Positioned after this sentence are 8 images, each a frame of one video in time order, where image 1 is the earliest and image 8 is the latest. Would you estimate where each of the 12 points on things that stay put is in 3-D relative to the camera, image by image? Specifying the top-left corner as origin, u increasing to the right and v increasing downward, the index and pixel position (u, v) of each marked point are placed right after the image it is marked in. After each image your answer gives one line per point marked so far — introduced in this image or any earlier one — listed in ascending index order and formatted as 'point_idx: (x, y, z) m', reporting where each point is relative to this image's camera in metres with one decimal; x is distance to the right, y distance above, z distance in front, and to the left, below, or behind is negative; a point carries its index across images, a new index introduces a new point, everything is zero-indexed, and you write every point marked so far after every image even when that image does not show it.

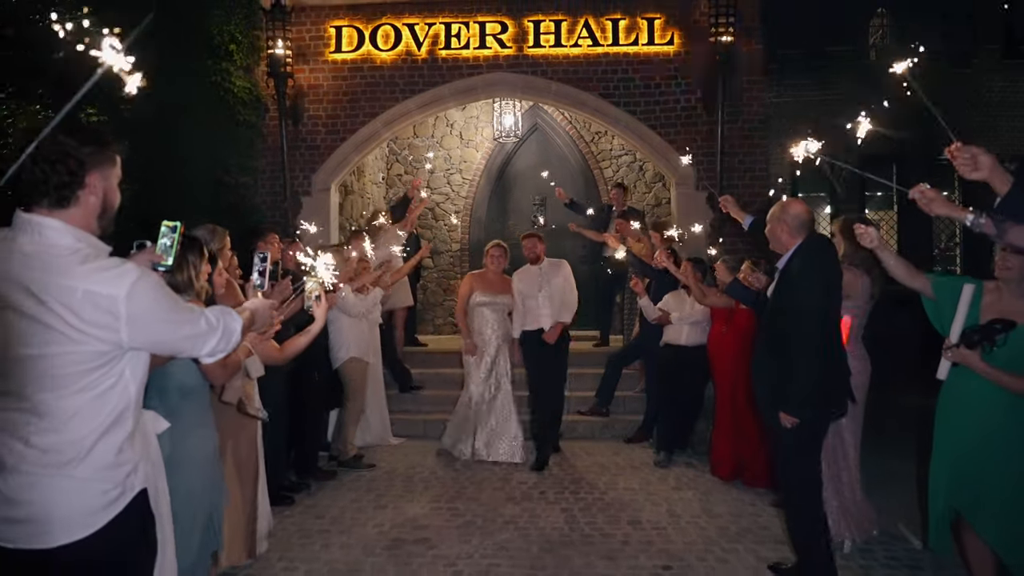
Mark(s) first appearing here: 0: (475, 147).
0: (-0.6, +2.2, +12.5) m
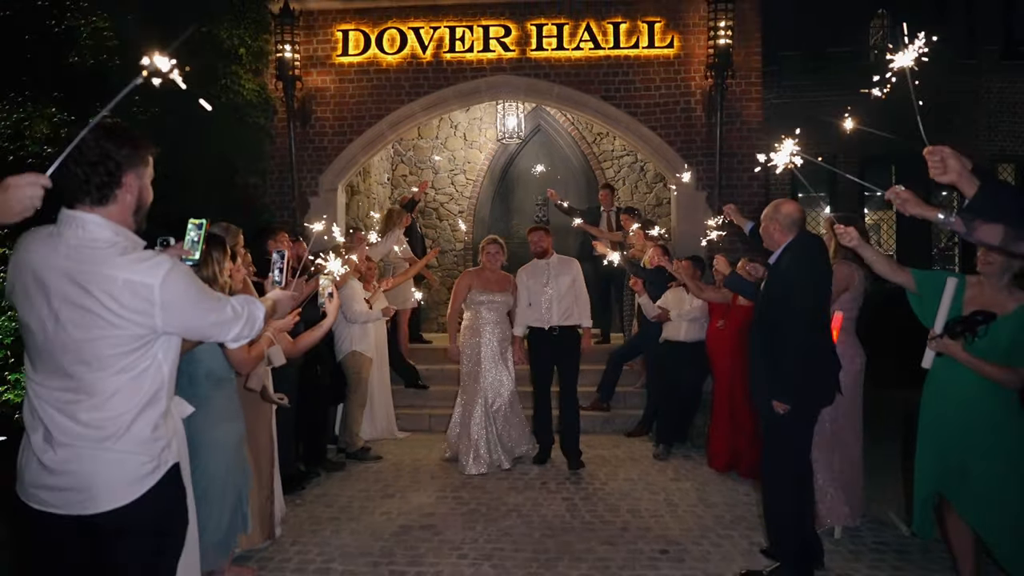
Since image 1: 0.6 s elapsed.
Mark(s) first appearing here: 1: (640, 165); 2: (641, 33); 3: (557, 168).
0: (-0.5, +2.2, +12.7) m
1: (+2.0, +1.9, +12.3) m
2: (+1.6, +3.2, +10.1) m
3: (+0.7, +1.9, +12.7) m
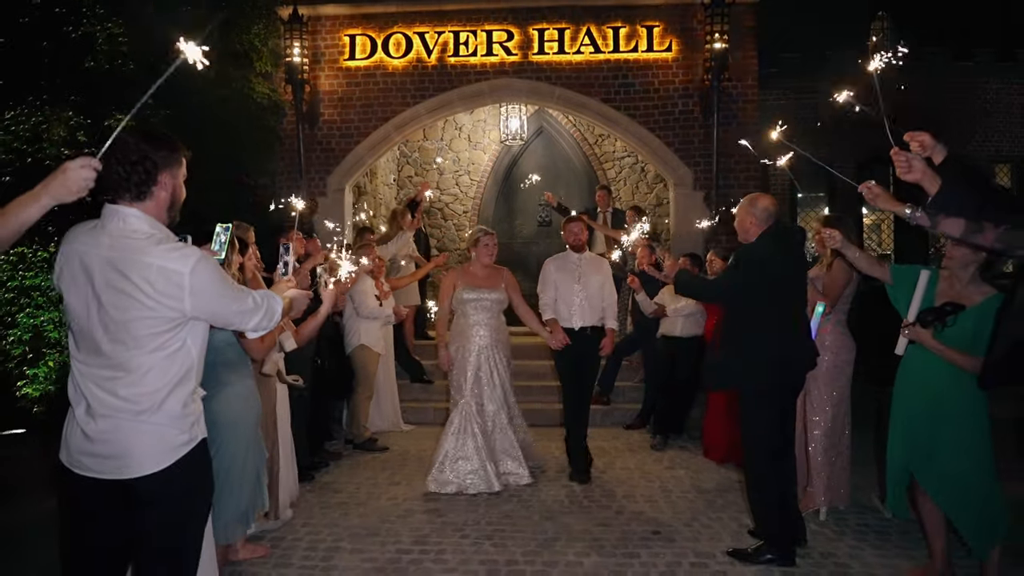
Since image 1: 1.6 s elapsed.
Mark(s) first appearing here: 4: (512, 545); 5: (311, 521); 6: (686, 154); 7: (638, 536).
0: (-0.5, +2.2, +13.0) m
1: (+2.0, +1.9, +12.6) m
2: (+1.7, +3.2, +10.3) m
3: (+0.8, +2.0, +13.0) m
4: (0.0, -1.6, +4.9) m
5: (-1.4, -1.6, +5.4) m
6: (+2.2, +1.7, +10.4) m
7: (+0.8, -1.6, +5.0) m
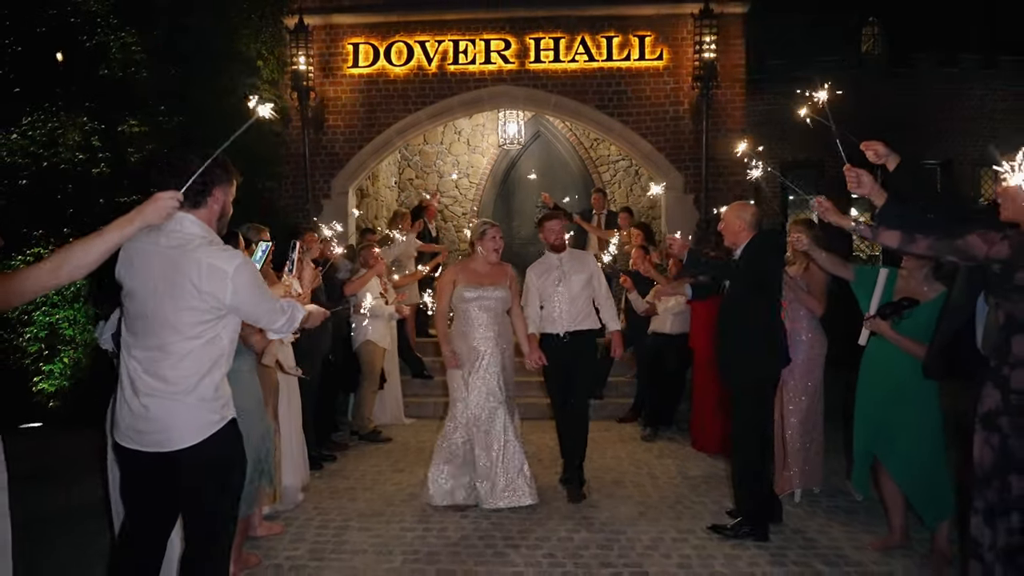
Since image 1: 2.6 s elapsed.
0: (-0.5, +2.3, +13.4) m
1: (+2.0, +1.9, +13.0) m
2: (+1.6, +3.3, +10.7) m
3: (+0.7, +2.0, +13.4) m
4: (0.0, -1.6, +5.3) m
5: (-1.4, -1.6, +5.8) m
6: (+2.2, +1.7, +10.8) m
7: (+0.8, -1.5, +5.4) m
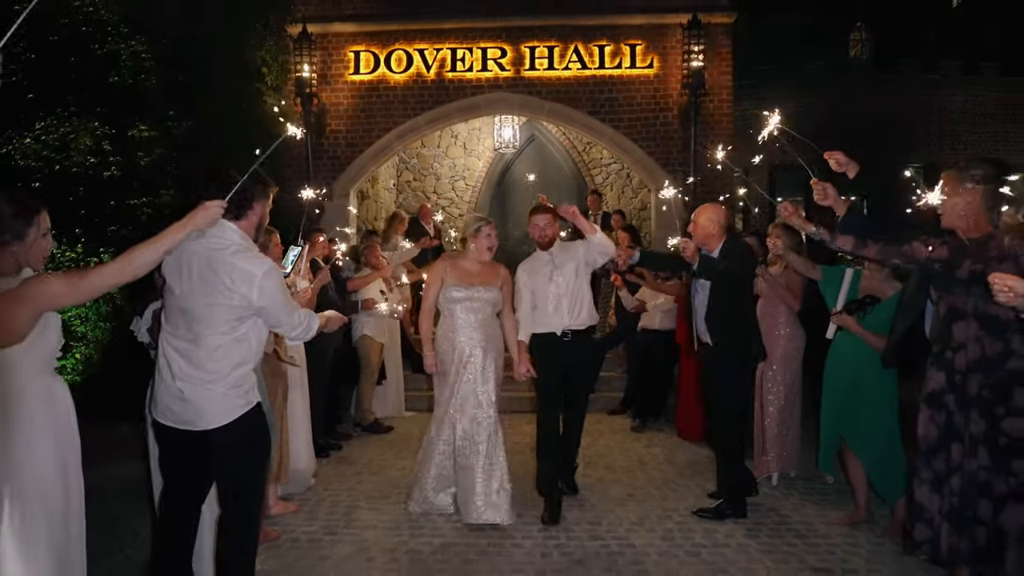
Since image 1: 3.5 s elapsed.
0: (-0.6, +2.3, +13.8) m
1: (+1.9, +1.9, +13.4) m
2: (+1.6, +3.3, +11.2) m
3: (+0.6, +2.0, +13.8) m
4: (0.0, -1.5, +5.7) m
5: (-1.4, -1.5, +6.2) m
6: (+2.2, +1.8, +11.2) m
7: (+0.7, -1.5, +5.8) m
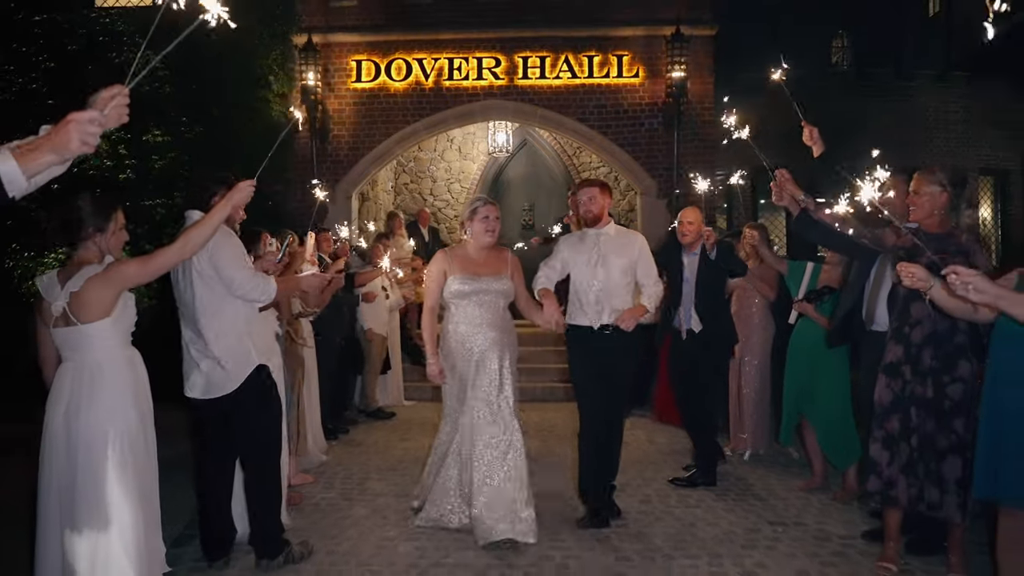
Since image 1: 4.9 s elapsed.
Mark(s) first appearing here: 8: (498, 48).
0: (-0.7, +2.3, +14.4) m
1: (+1.8, +2.0, +14.1) m
2: (+1.5, +3.3, +11.8) m
3: (+0.5, +2.0, +14.4) m
4: (-0.1, -1.5, +6.3) m
5: (-1.5, -1.5, +6.8) m
6: (+2.1, +1.8, +11.9) m
7: (+0.7, -1.5, +6.5) m
8: (-0.2, +3.6, +11.9) m
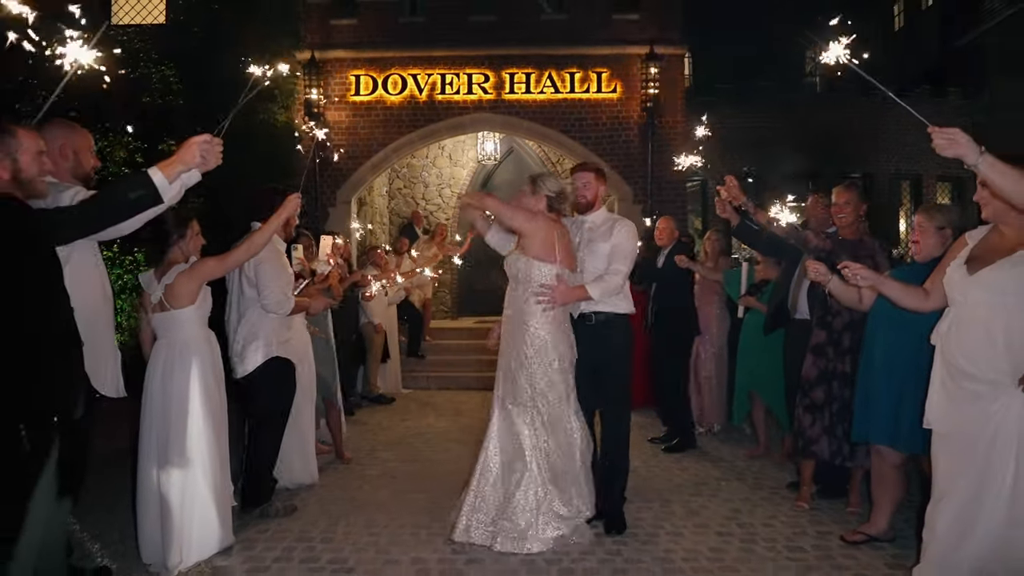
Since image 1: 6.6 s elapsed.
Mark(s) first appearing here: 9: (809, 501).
0: (-1.0, +2.3, +15.4) m
1: (+1.6, +2.0, +15.1) m
2: (+1.3, +3.3, +12.8) m
3: (+0.3, +2.0, +15.4) m
4: (-0.2, -1.4, +7.3) m
5: (-1.6, -1.5, +7.8) m
6: (+1.9, +1.8, +12.9) m
7: (+0.6, -1.4, +7.5) m
8: (-0.4, +3.6, +12.9) m
9: (+1.9, -1.4, +5.2) m
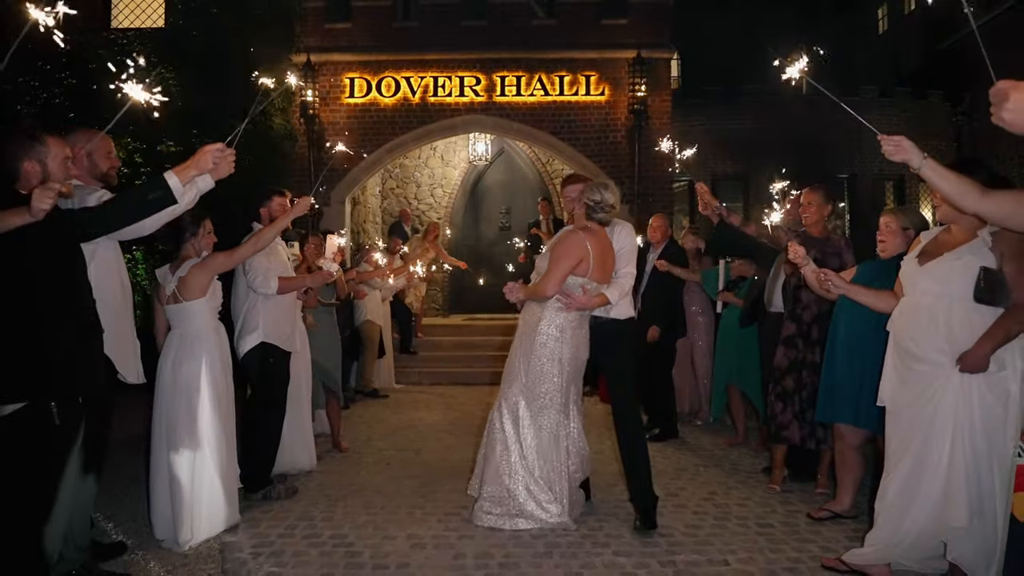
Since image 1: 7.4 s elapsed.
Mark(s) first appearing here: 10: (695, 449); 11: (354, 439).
0: (-1.1, +2.4, +15.7) m
1: (+1.4, +2.0, +15.4) m
2: (+1.1, +3.4, +13.2) m
3: (+0.1, +2.1, +15.8) m
4: (-0.3, -1.4, +7.6) m
5: (-1.7, -1.4, +8.1) m
6: (+1.7, +1.9, +13.2) m
7: (+0.5, -1.4, +7.8) m
8: (-0.6, +3.6, +13.2) m
9: (+1.9, -1.4, +5.5) m
10: (+1.6, -1.4, +6.9) m
11: (-1.5, -1.4, +7.5) m
